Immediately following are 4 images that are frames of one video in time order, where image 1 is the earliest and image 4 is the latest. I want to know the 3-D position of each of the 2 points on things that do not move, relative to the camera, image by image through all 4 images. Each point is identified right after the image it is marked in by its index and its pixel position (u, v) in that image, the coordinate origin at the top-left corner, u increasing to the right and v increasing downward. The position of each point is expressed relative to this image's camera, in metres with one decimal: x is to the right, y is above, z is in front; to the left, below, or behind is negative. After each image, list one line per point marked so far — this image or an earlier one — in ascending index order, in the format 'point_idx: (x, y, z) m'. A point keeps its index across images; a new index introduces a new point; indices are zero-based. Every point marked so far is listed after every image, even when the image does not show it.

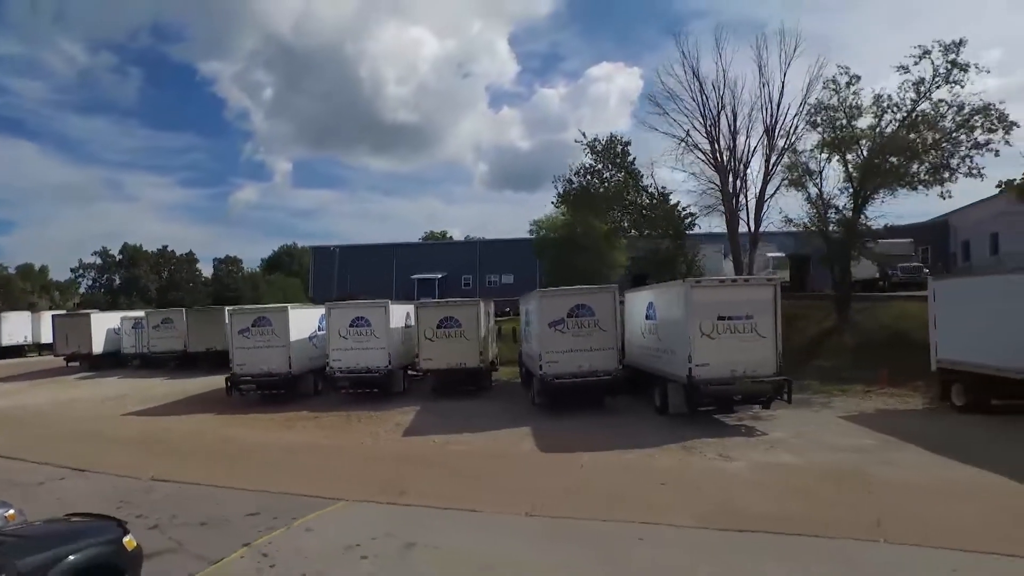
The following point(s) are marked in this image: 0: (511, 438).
0: (0.0, -3.2, +15.3) m
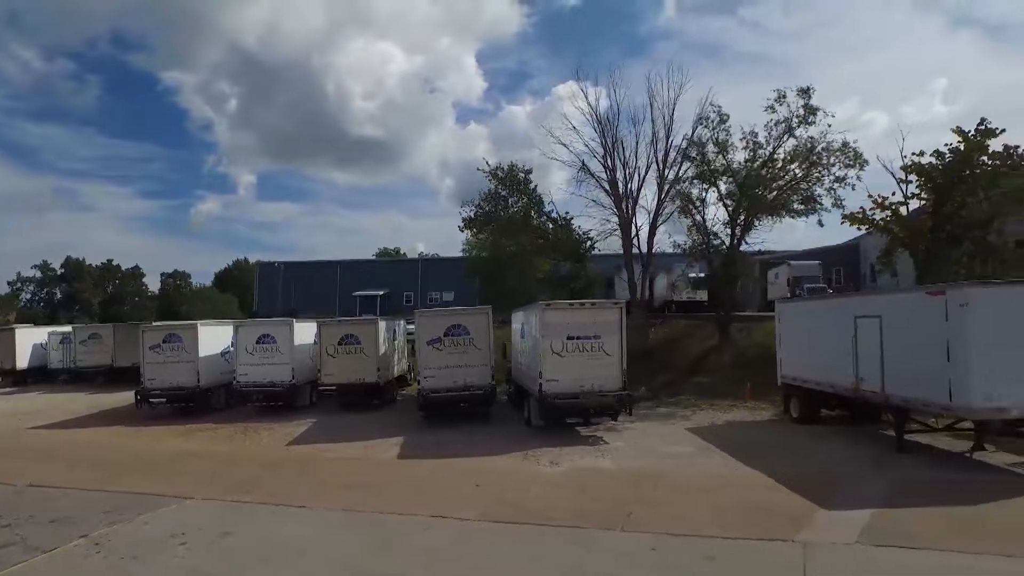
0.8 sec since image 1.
0: (-3.0, -3.6, +16.7) m
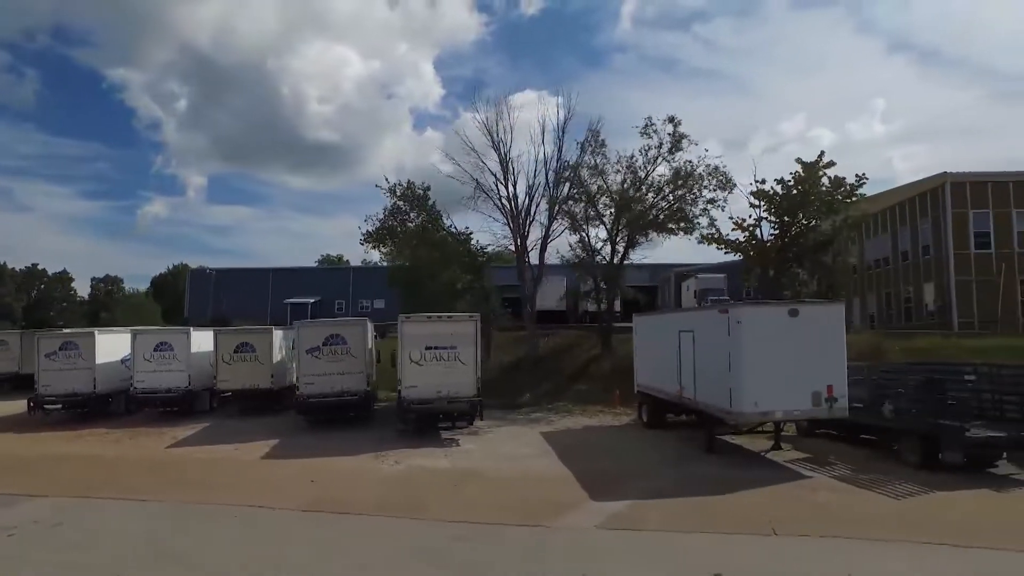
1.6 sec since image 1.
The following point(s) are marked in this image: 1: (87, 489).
0: (-6.3, -3.9, +17.7) m
1: (-8.0, -3.8, +13.8) m
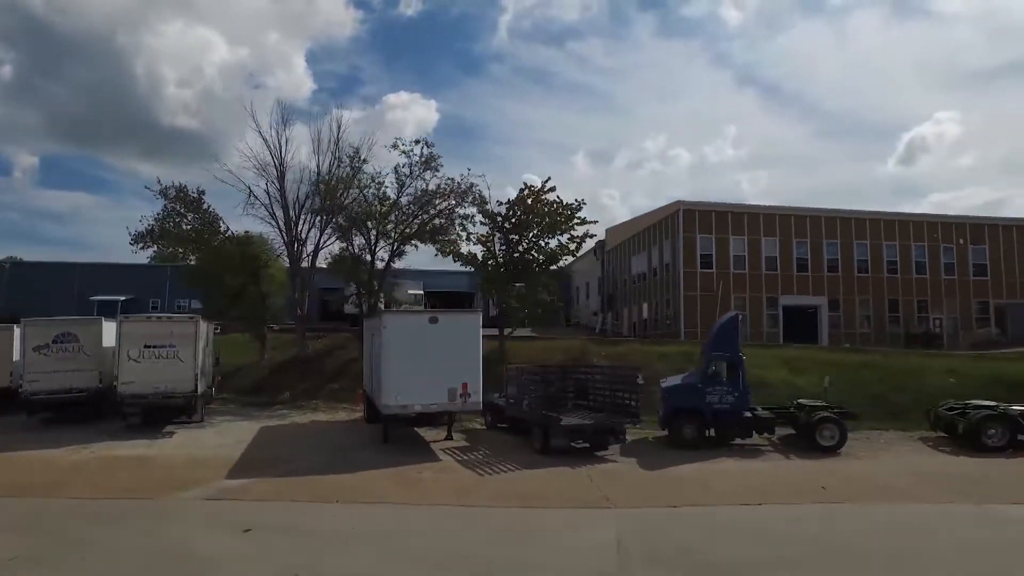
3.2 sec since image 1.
0: (-13.6, -3.8, +18.0) m
1: (-14.6, -3.6, +13.8) m
